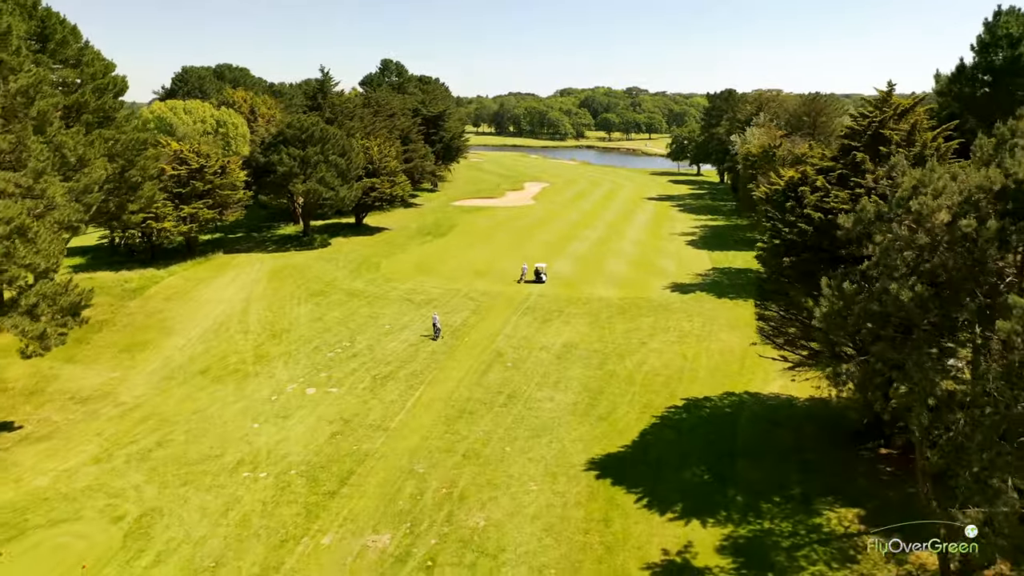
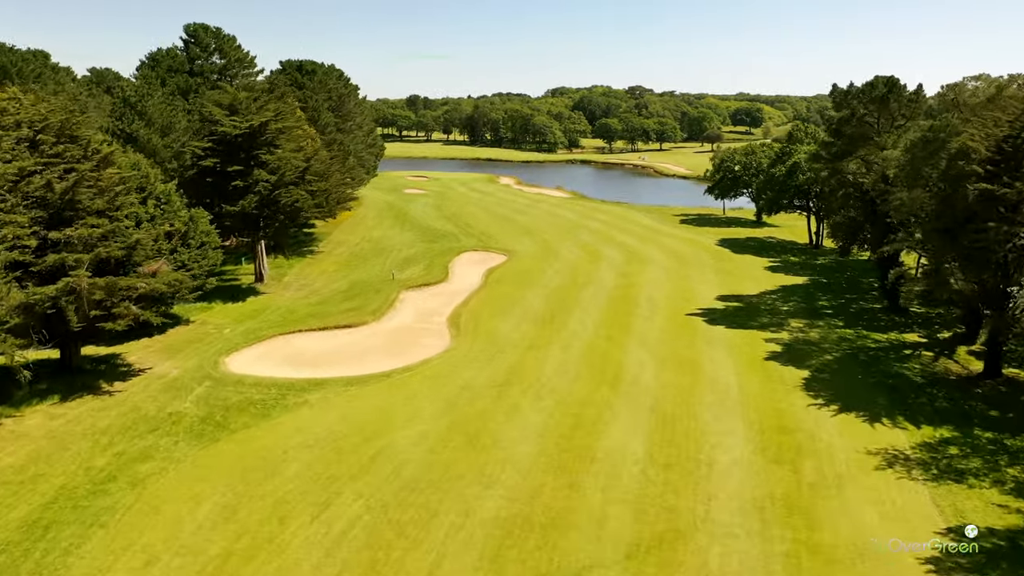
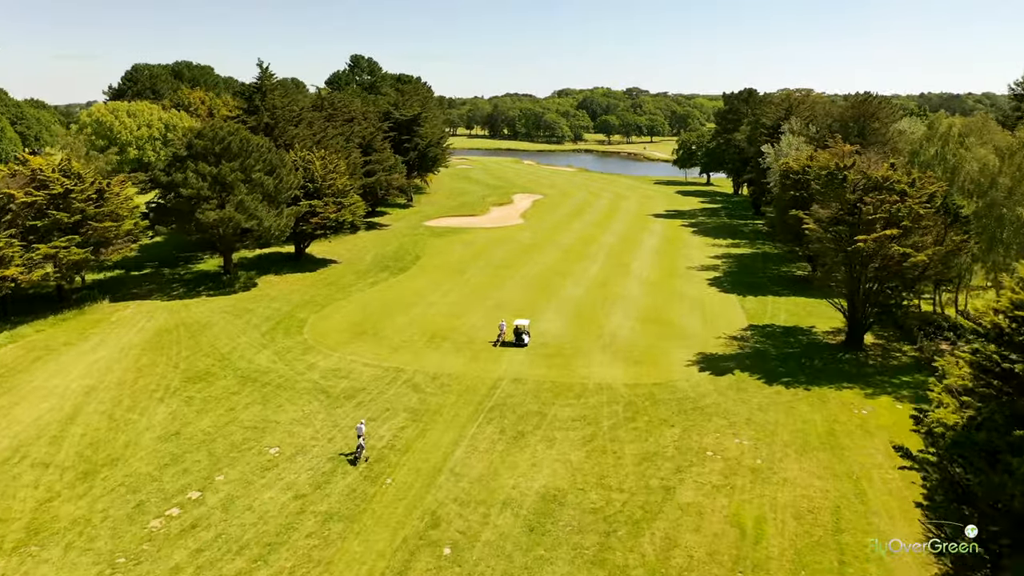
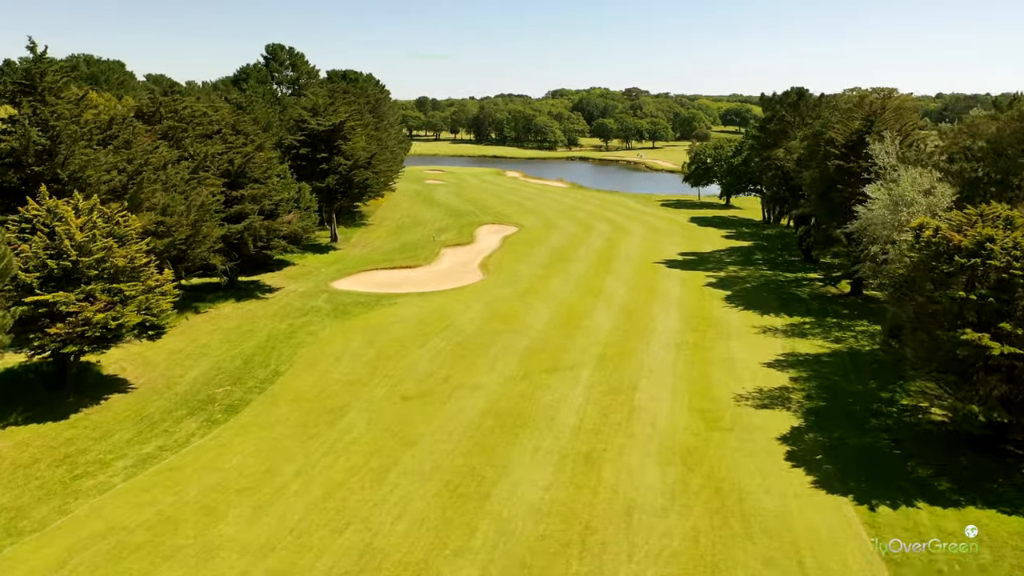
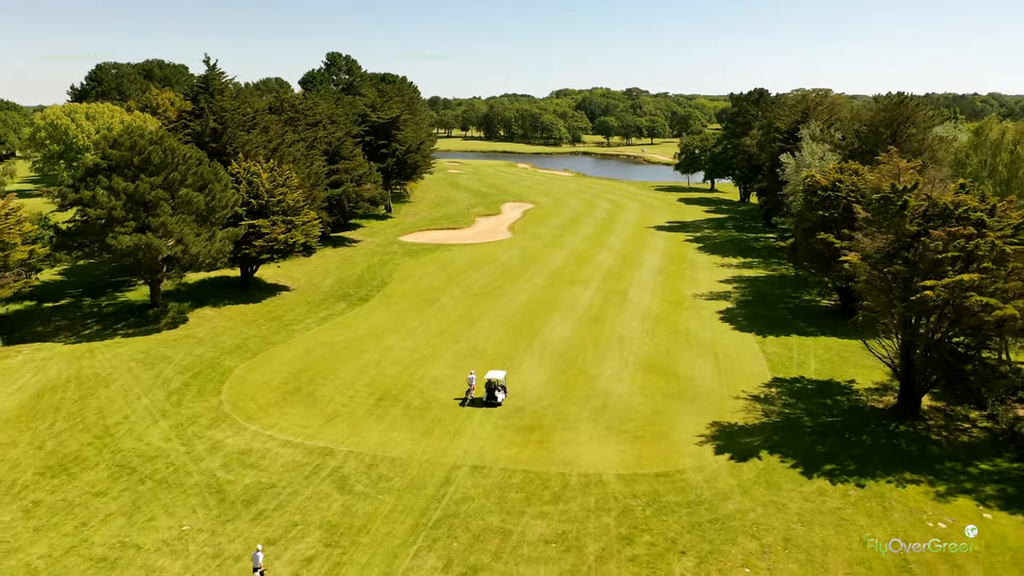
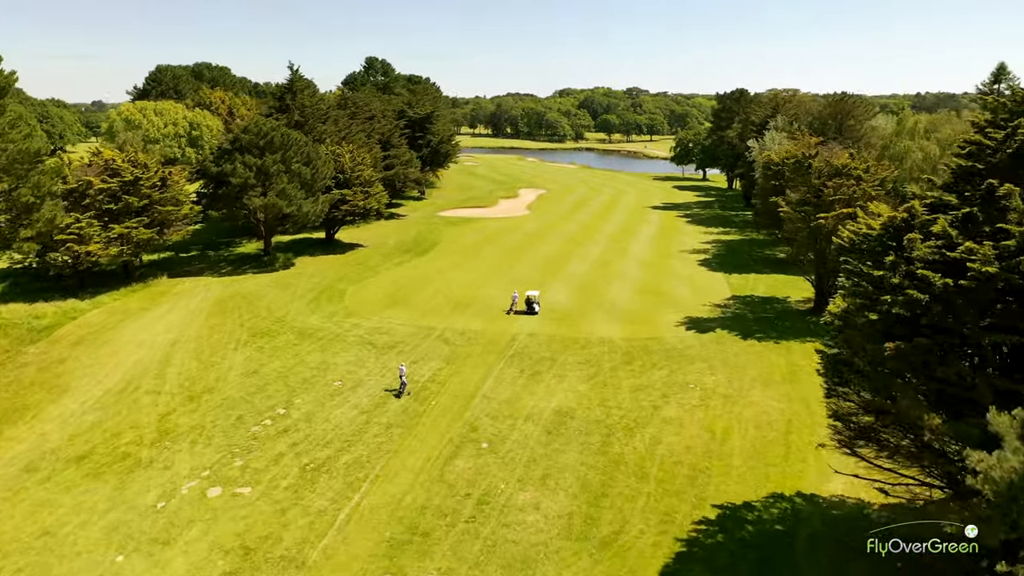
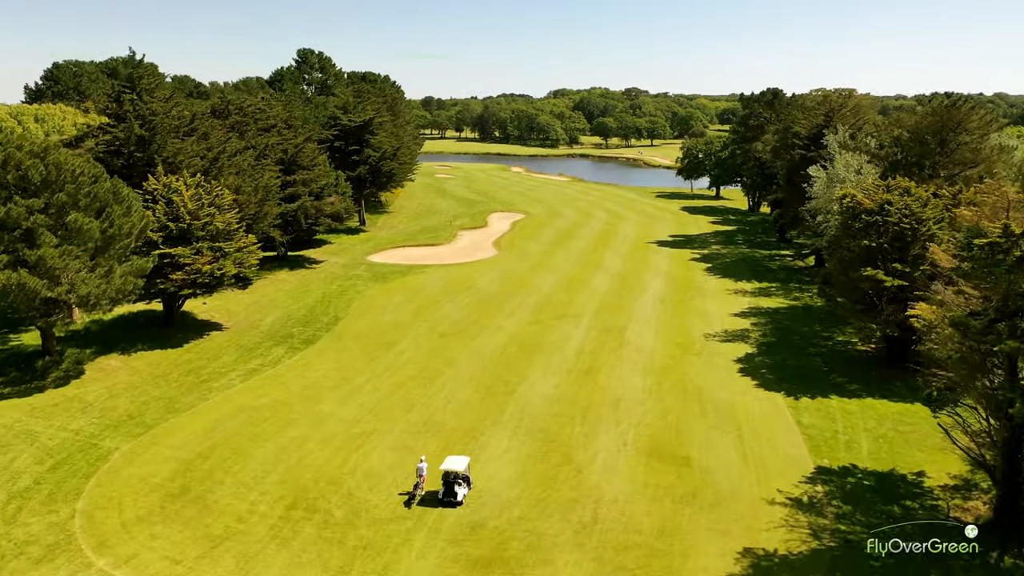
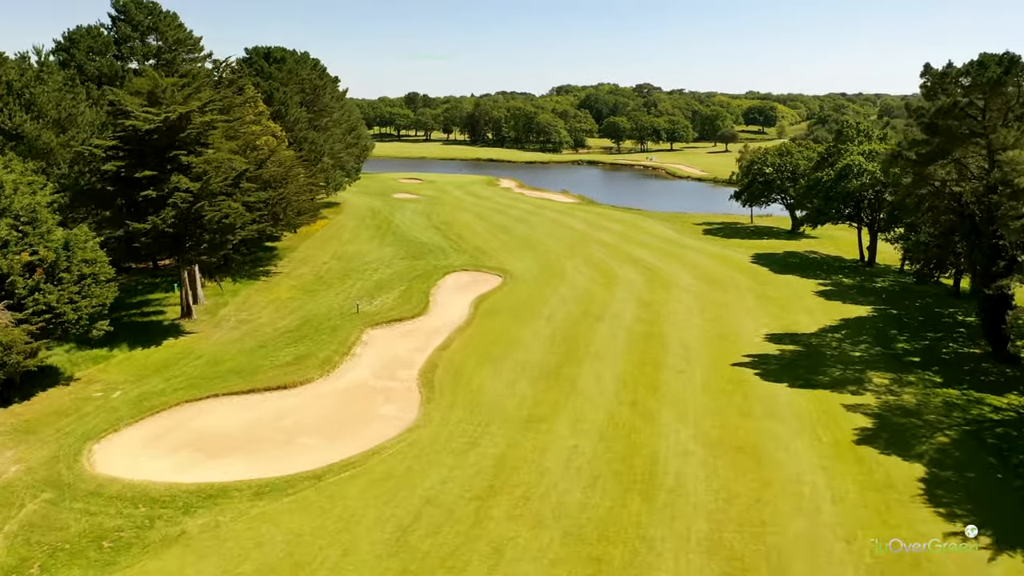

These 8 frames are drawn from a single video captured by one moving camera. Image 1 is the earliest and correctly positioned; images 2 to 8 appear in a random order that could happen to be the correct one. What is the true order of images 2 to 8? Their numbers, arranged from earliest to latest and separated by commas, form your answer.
6, 3, 5, 7, 4, 2, 8
